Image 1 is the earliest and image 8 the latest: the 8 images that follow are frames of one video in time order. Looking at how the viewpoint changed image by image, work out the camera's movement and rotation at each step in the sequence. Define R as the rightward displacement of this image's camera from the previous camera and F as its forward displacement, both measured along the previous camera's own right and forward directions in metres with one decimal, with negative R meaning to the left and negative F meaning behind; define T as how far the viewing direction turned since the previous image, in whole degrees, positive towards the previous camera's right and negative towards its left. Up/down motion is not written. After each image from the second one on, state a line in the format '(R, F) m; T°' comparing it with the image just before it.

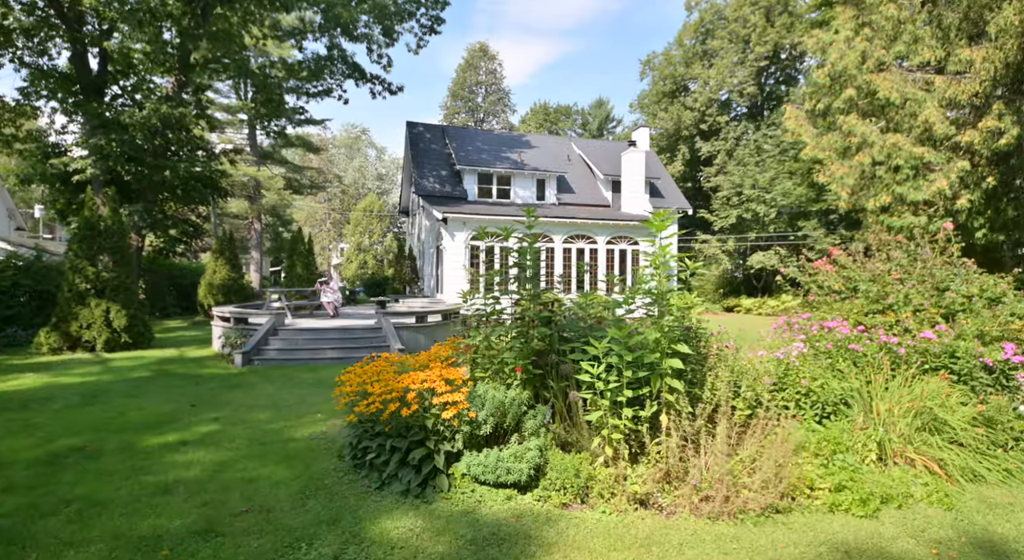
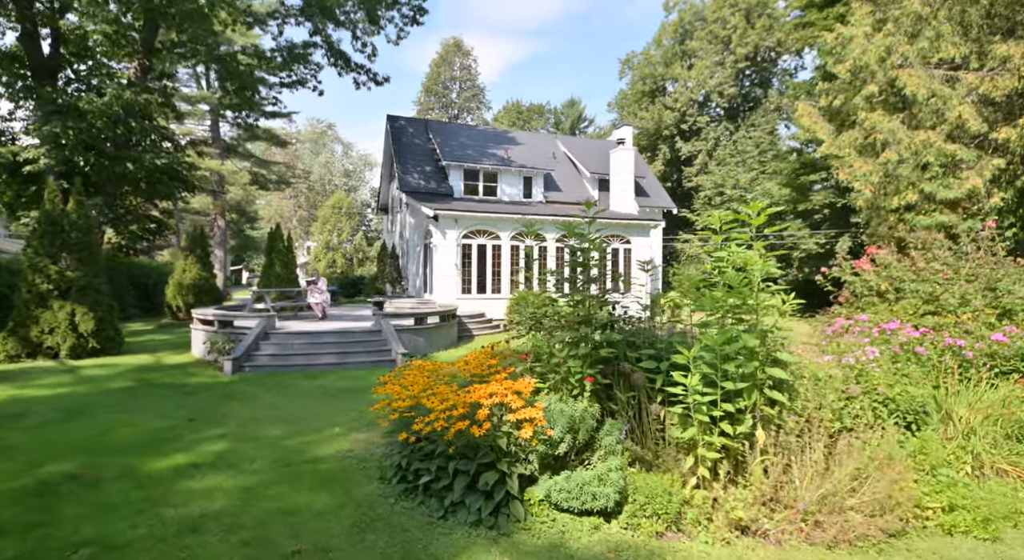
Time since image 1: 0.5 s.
(-0.8, +0.5) m; +4°
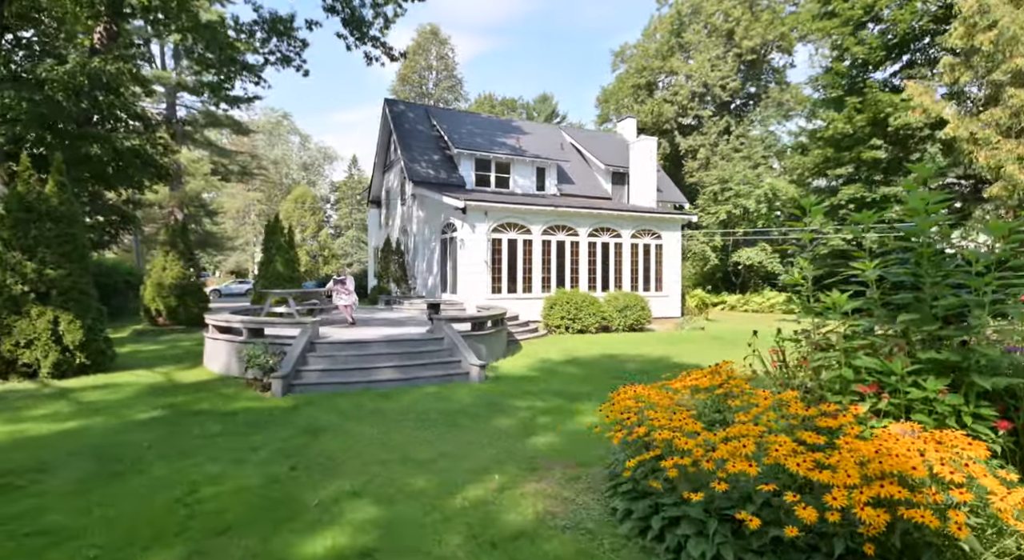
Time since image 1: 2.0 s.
(-2.3, +1.5) m; +5°
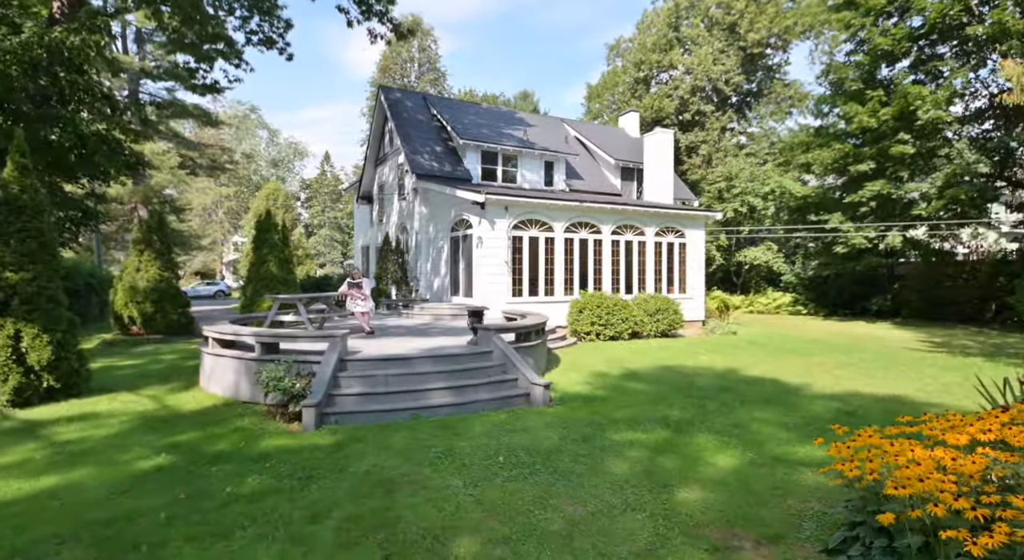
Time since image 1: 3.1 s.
(-1.4, +1.4) m; +3°
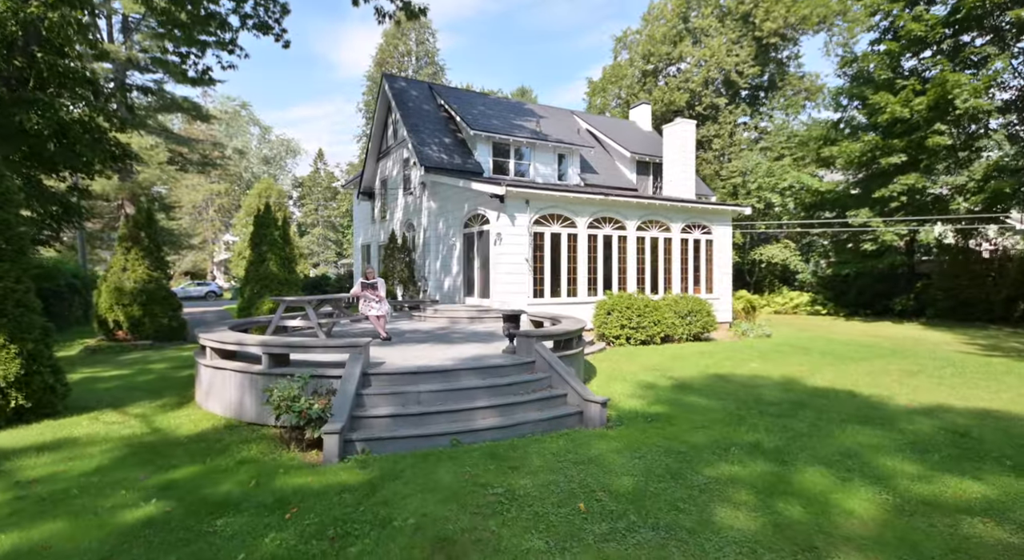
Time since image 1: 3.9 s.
(-0.7, +1.0) m; +1°
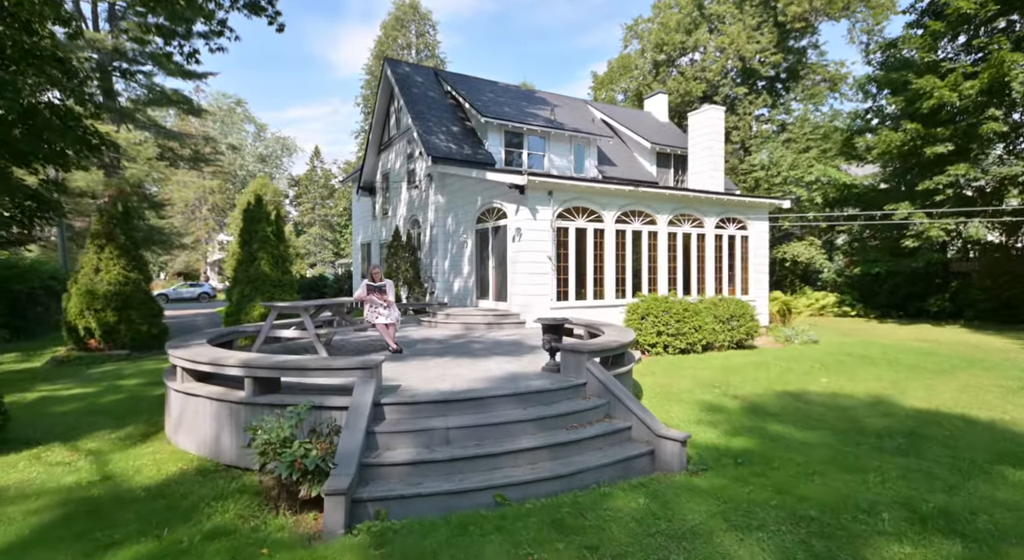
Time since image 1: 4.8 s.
(-0.5, +1.4) m; 0°
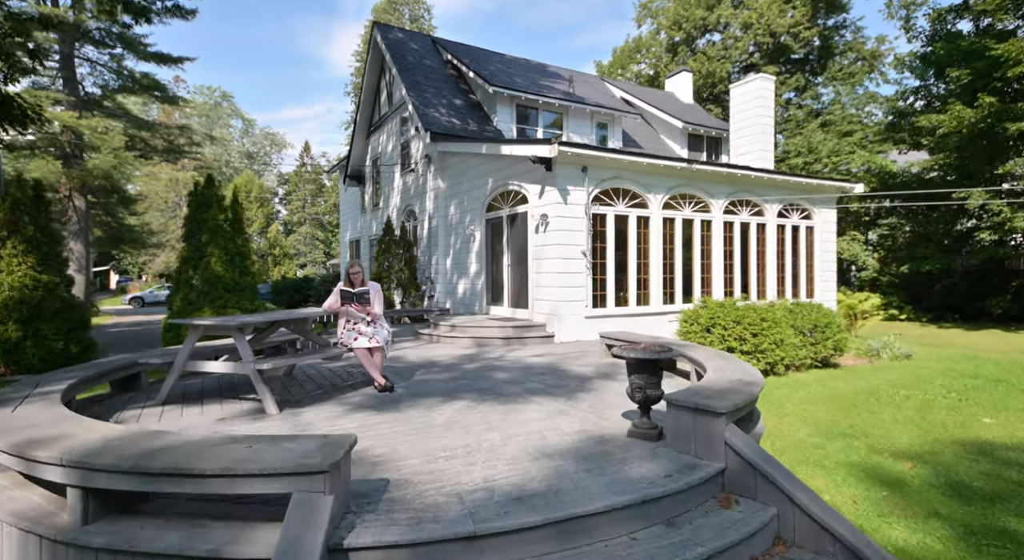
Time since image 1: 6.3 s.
(-0.5, +2.5) m; +1°
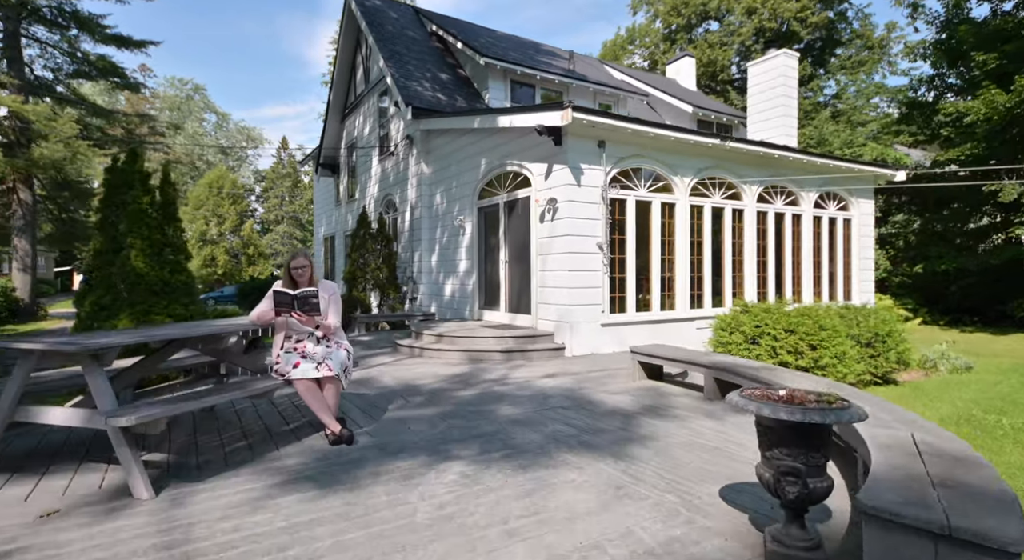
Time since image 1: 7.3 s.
(-0.2, +1.7) m; +2°
